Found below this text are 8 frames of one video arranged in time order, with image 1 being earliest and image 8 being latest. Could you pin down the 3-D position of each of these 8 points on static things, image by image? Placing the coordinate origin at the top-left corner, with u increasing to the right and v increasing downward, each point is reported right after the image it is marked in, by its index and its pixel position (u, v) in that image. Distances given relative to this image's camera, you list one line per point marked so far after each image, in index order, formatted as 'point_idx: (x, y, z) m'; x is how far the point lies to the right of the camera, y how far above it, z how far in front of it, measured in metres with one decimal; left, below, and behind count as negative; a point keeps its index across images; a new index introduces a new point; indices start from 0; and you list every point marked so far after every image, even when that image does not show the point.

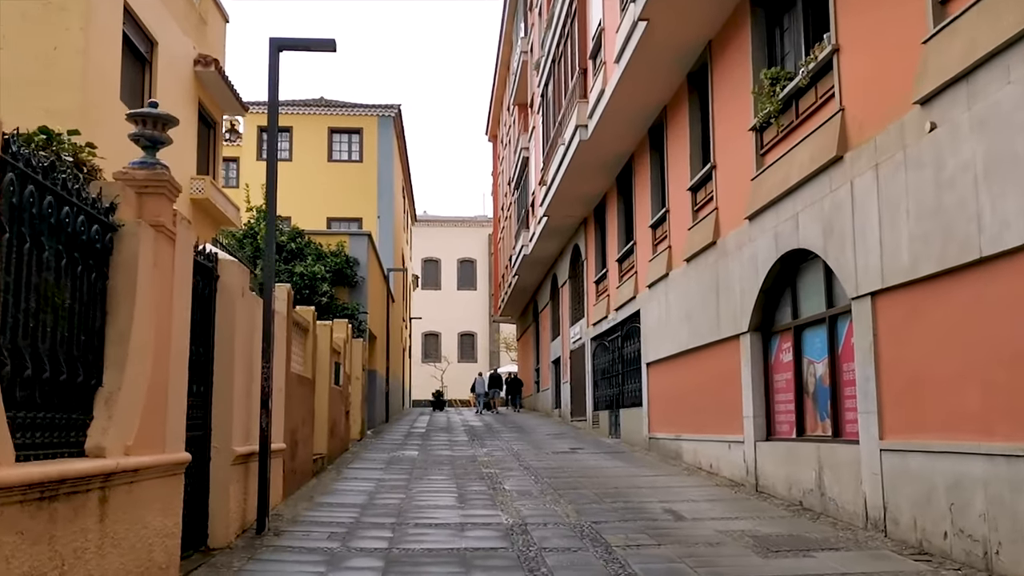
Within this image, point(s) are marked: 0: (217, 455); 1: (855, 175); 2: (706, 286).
0: (-2.2, -1.2, +7.3) m
1: (+2.8, +0.9, +8.0) m
2: (+2.4, 0.0, +12.3) m
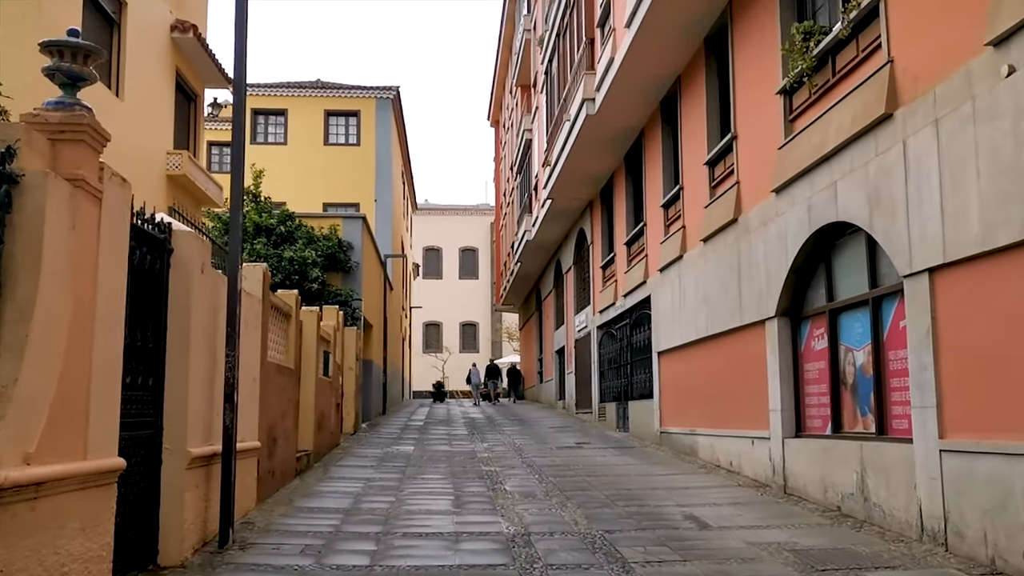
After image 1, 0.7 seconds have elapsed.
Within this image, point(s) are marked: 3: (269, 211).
0: (-2.2, -1.1, +6.3) m
1: (+2.8, +1.1, +7.0) m
2: (+2.4, +0.2, +11.3) m
3: (-4.5, +1.5, +18.4) m
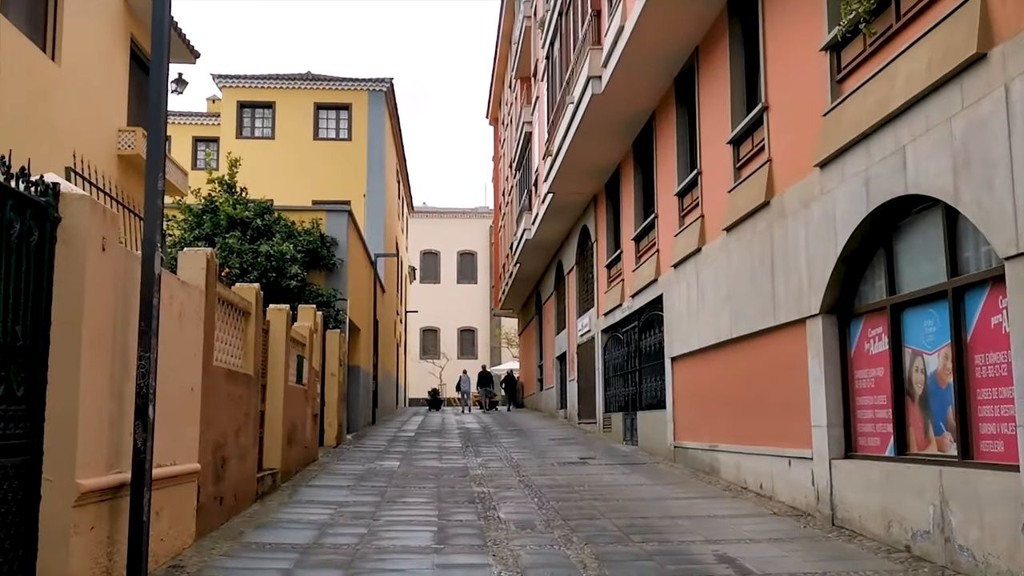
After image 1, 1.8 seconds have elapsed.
0: (-2.2, -1.0, +4.8) m
1: (+2.8, +1.2, +5.4) m
2: (+2.4, +0.3, +9.8) m
3: (-4.6, +1.5, +16.9) m
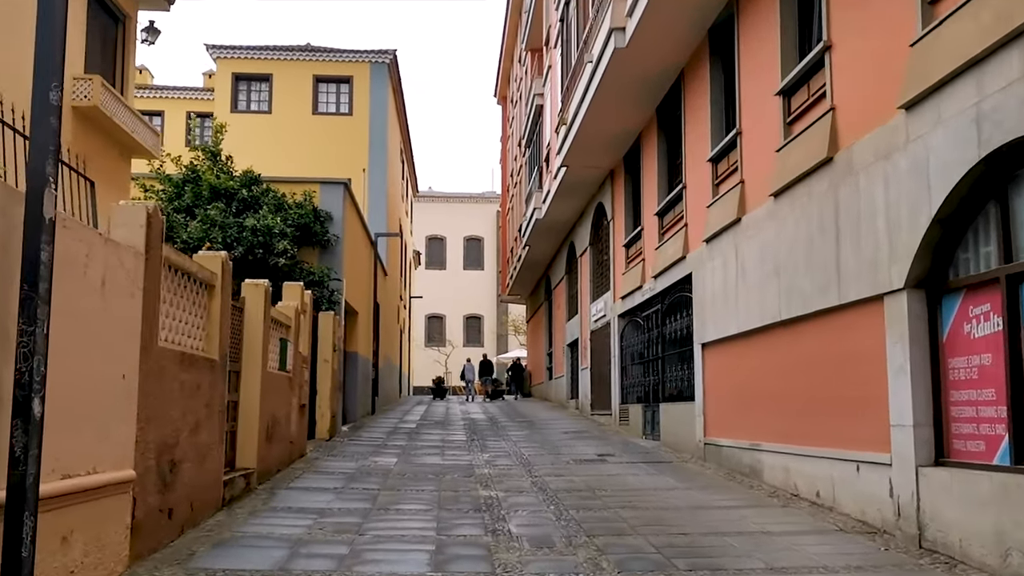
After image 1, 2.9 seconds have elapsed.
0: (-2.1, -0.8, +3.3) m
1: (+2.8, +1.3, +3.9) m
2: (+2.5, +0.5, +8.3) m
3: (-4.4, +1.8, +15.5) m
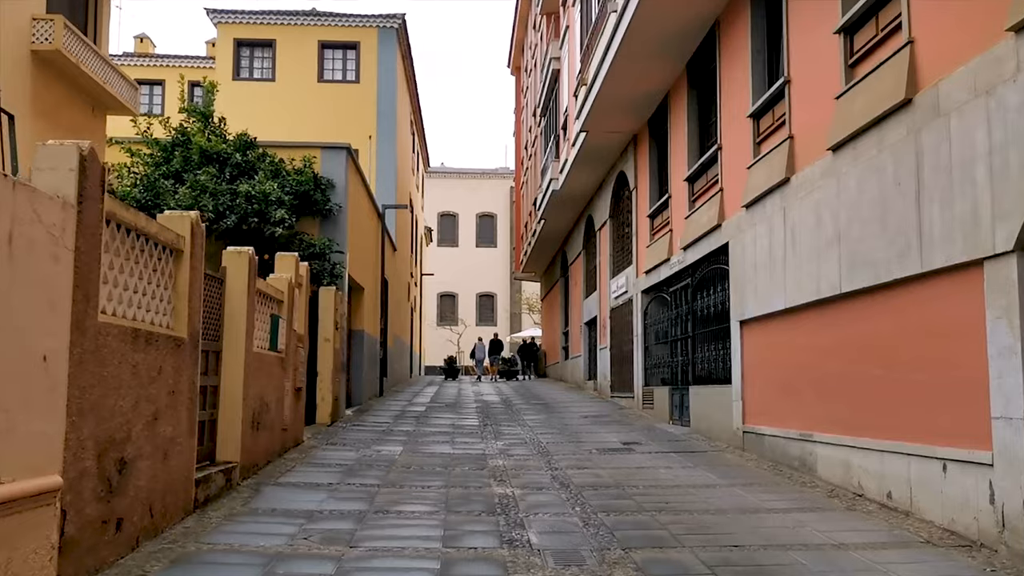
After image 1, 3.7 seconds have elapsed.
0: (-2.1, -0.6, +2.2) m
1: (+2.9, +1.5, +2.7) m
2: (+2.7, +0.7, +7.0) m
3: (-4.2, +2.2, +14.3) m
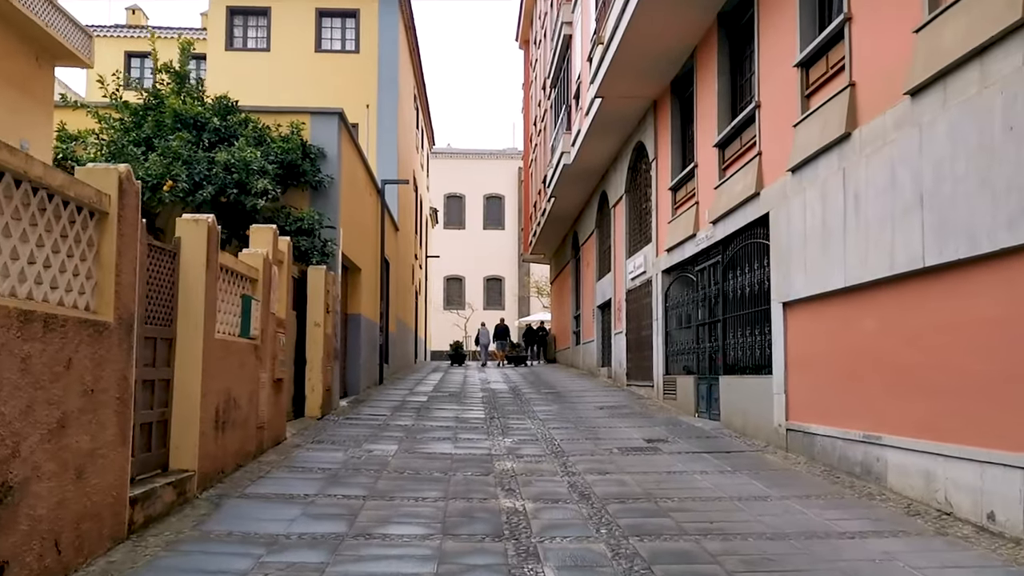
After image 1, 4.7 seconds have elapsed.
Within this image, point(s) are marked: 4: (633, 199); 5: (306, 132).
0: (-2.0, -0.6, +0.8) m
1: (+3.0, +1.6, +1.2) m
2: (+2.7, +0.9, +5.6) m
3: (-4.1, +2.5, +12.9) m
4: (+2.3, +1.7, +18.8) m
5: (-2.8, +2.1, +13.5) m
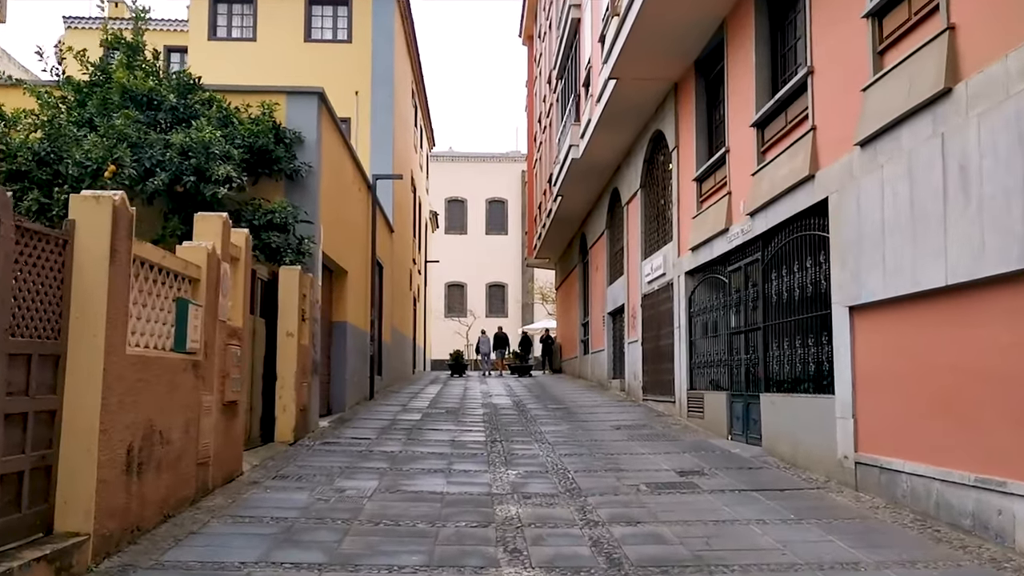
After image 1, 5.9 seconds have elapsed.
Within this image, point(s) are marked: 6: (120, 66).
0: (-2.0, -0.5, -0.9) m
1: (+3.0, +1.6, -0.5) m
2: (+2.7, +0.9, +3.9) m
3: (-4.0, +2.5, +11.2) m
4: (+2.3, +1.6, +17.0) m
5: (-2.8, +2.1, +11.8) m
6: (-4.3, +2.5, +11.0) m
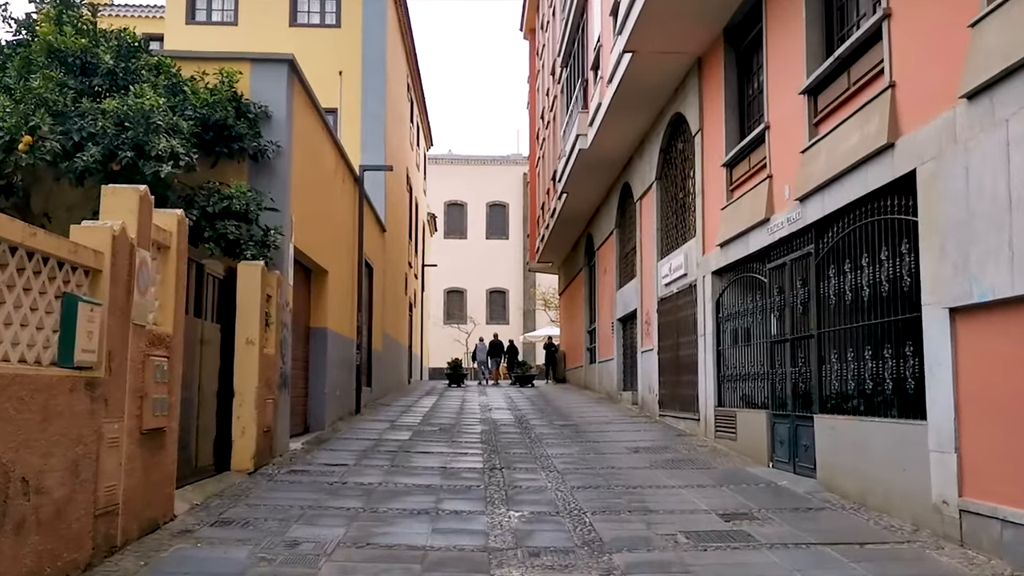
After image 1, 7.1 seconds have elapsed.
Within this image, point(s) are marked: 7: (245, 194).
0: (-2.0, -0.4, -2.7) m
1: (+3.0, +1.7, -2.2) m
2: (+2.8, +1.0, +2.1) m
3: (-4.0, +2.5, +9.5) m
4: (+2.4, +1.5, +15.3) m
5: (-2.7, +2.1, +10.0) m
6: (-4.3, +2.5, +9.3) m
7: (-2.6, +0.9, +9.4) m
